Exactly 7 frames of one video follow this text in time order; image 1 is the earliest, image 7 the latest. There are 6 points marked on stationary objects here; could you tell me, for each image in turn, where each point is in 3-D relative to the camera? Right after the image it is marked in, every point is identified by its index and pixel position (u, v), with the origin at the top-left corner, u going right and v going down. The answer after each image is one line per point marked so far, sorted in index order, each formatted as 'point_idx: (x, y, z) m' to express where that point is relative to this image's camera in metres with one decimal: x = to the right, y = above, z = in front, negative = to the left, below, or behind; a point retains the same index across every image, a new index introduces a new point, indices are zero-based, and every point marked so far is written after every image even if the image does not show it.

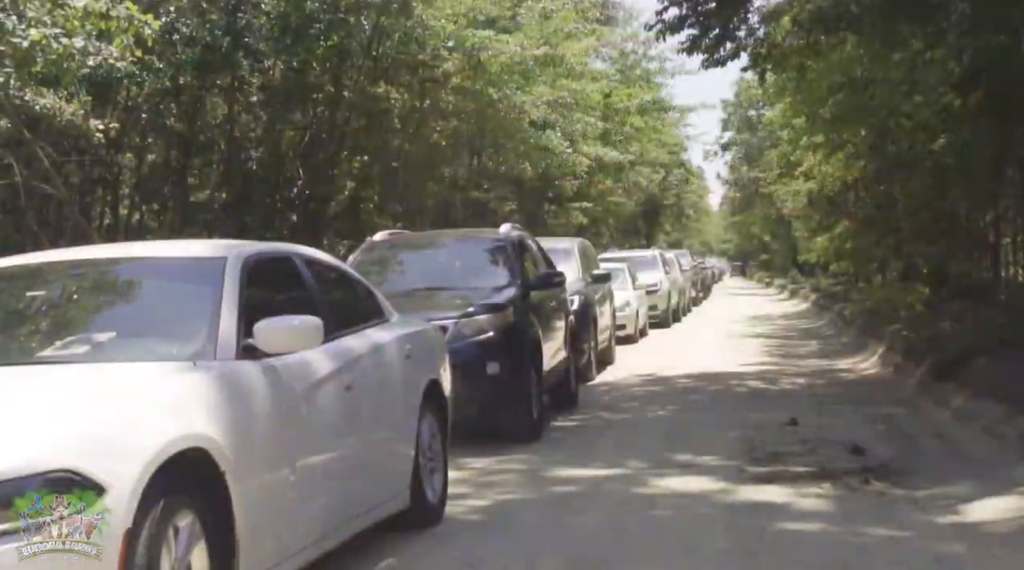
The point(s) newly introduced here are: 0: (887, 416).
0: (+3.7, -1.3, +10.2) m
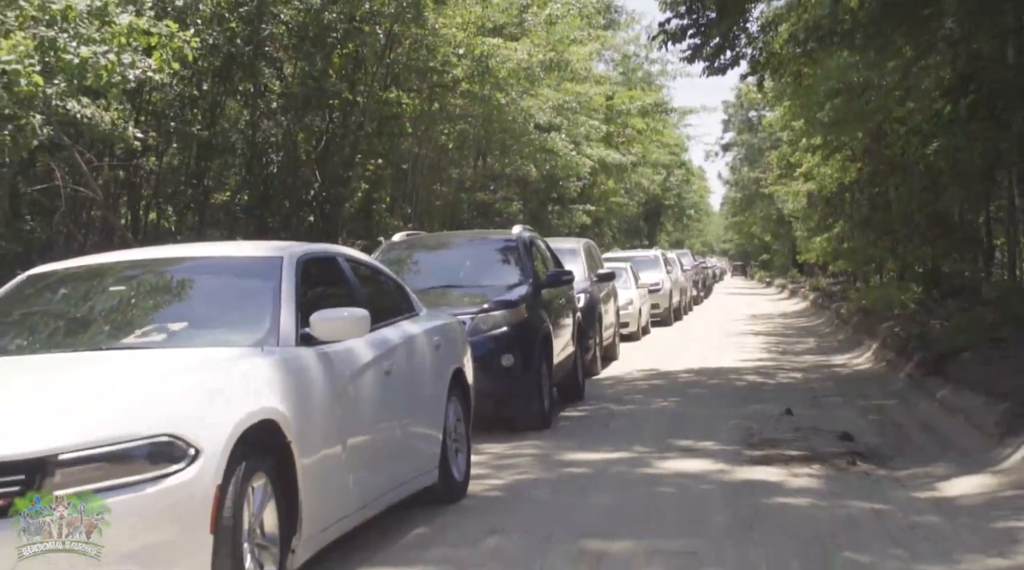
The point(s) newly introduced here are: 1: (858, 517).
0: (+3.8, -1.3, +10.9) m
1: (+2.1, -1.4, +6.4) m
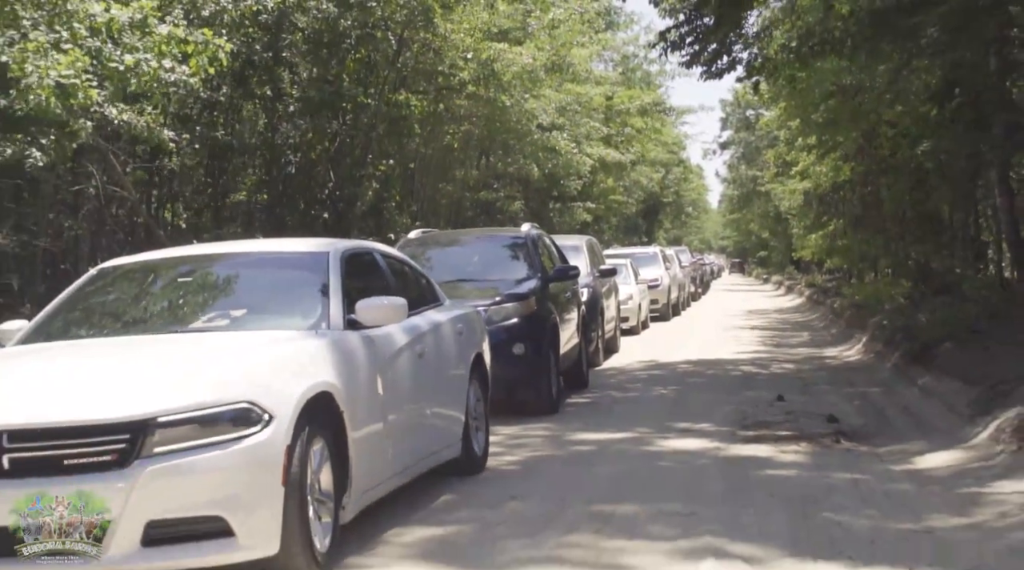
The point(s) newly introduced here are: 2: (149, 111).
0: (+3.9, -1.2, +11.6) m
1: (+2.2, -1.4, +7.1) m
2: (-4.1, +2.0, +11.8) m
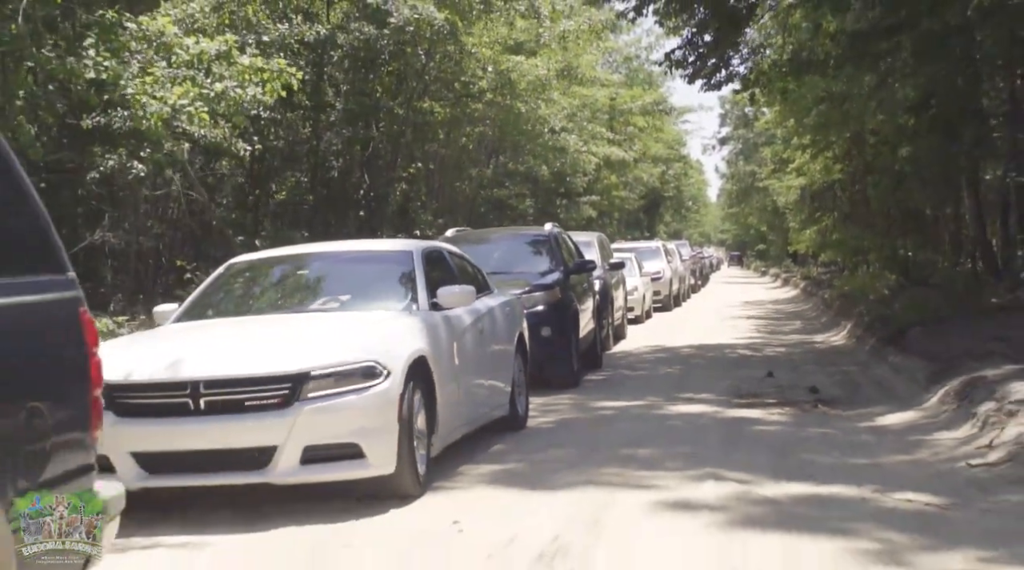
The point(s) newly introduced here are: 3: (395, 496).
0: (+4.2, -1.1, +13.4) m
1: (+2.5, -1.3, +8.9) m
2: (-3.8, +2.1, +13.6) m
3: (-0.8, -1.4, +6.9) m
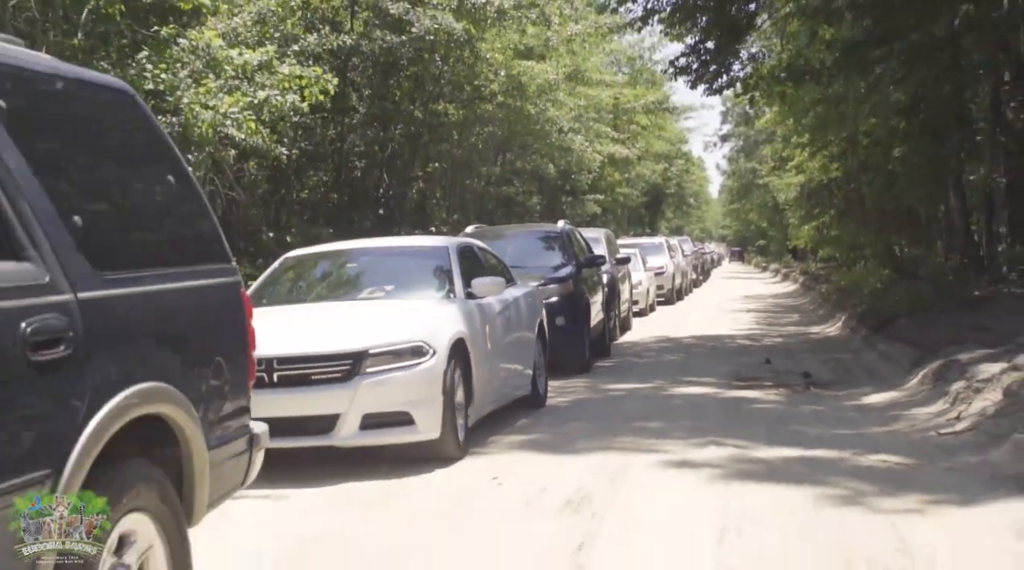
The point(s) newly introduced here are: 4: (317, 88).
0: (+4.4, -1.0, +14.4) m
1: (+2.8, -1.2, +9.9) m
2: (-3.6, +2.2, +14.6) m
3: (-0.6, -1.3, +8.0) m
4: (-2.7, +2.6, +13.9) m
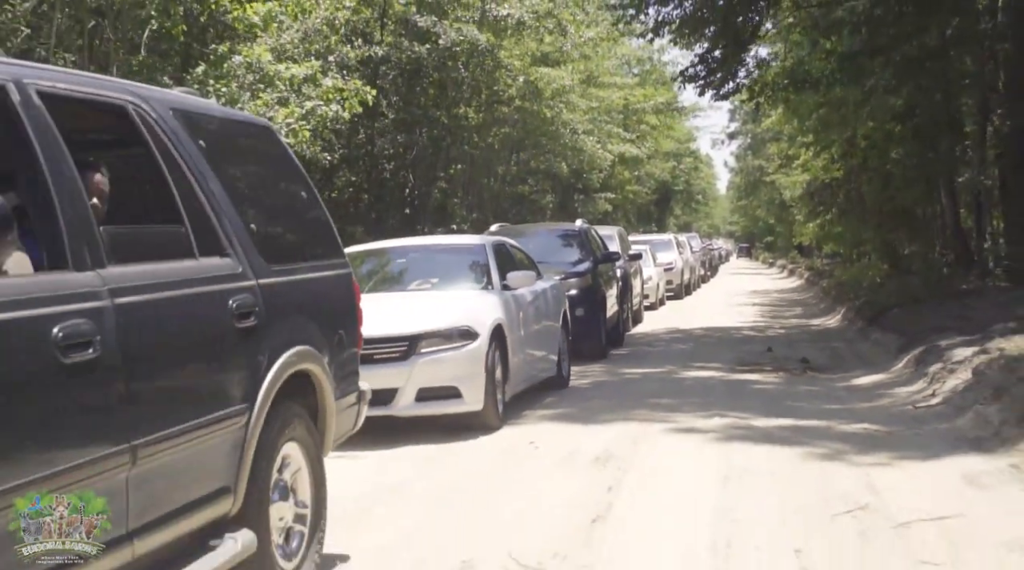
0: (+4.8, -0.9, +15.7) m
1: (+3.1, -1.1, +11.1) m
2: (-3.2, +2.3, +15.9) m
3: (-0.3, -1.3, +9.2) m
4: (-2.3, +2.7, +15.2) m
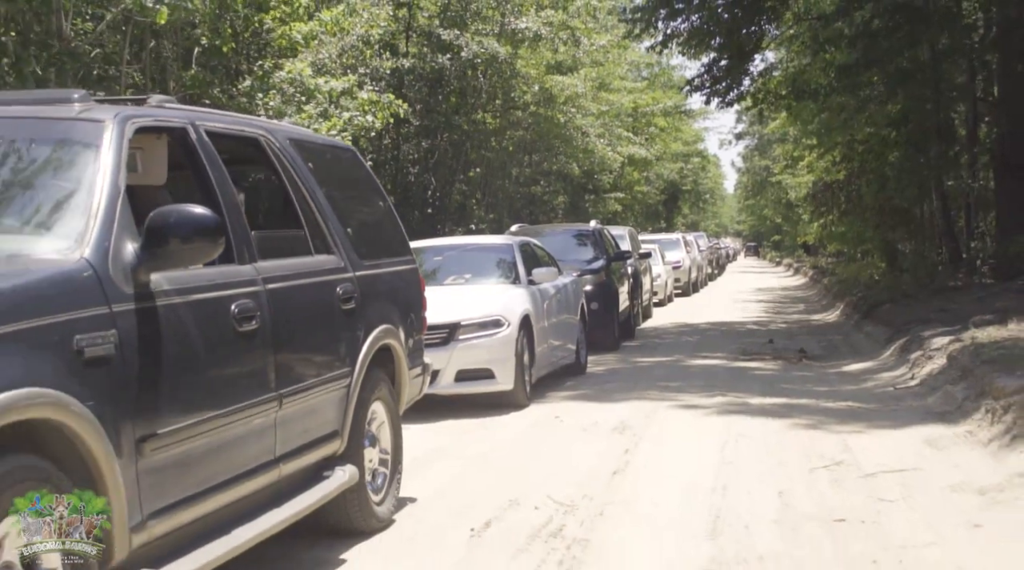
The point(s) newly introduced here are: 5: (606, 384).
0: (+5.1, -0.9, +16.9) m
1: (+3.3, -1.1, +12.4) m
2: (-2.9, +2.3, +17.1) m
3: (0.0, -1.2, +10.5) m
4: (-2.0, +2.8, +16.4) m
5: (+1.1, -1.2, +12.2) m
